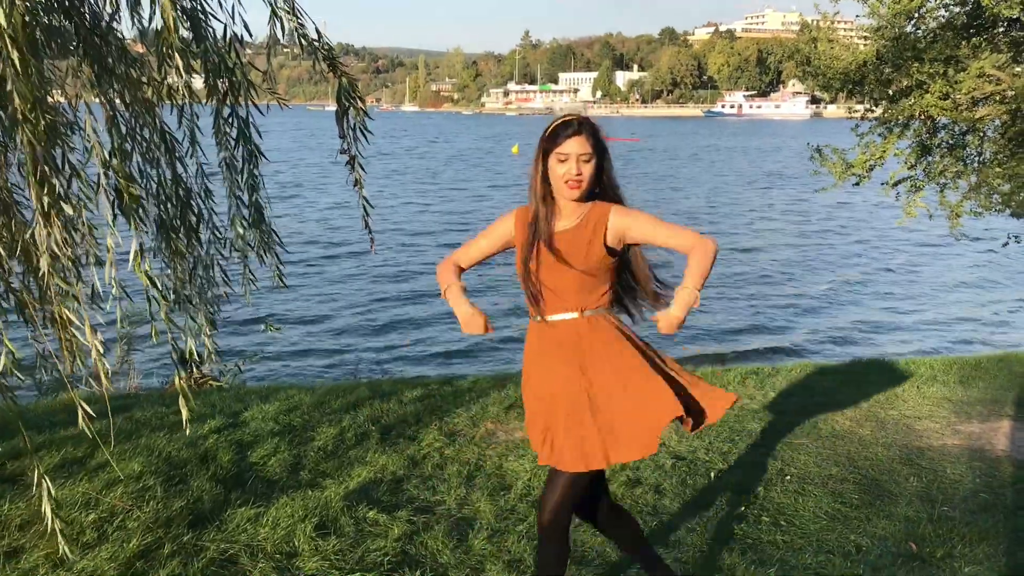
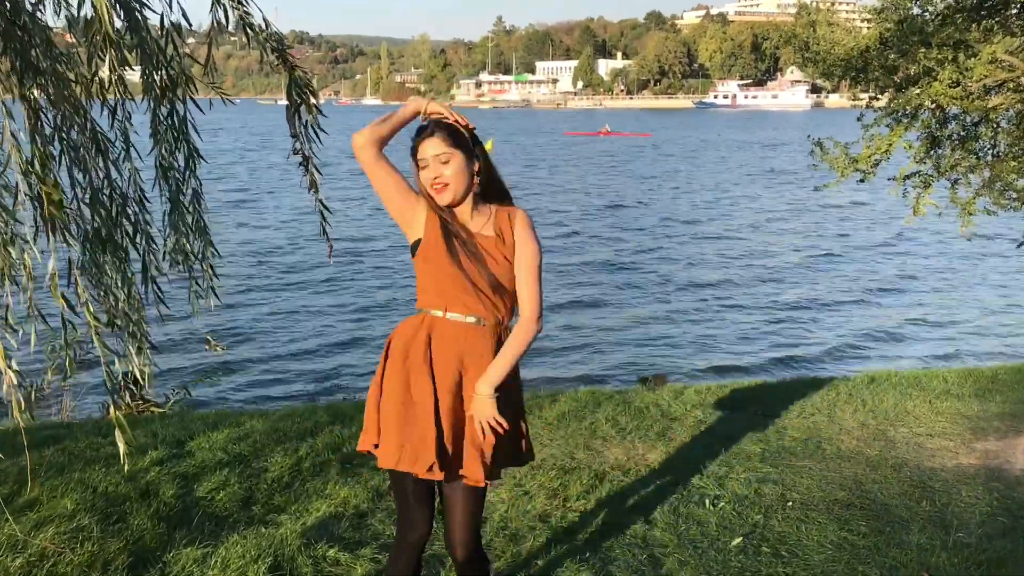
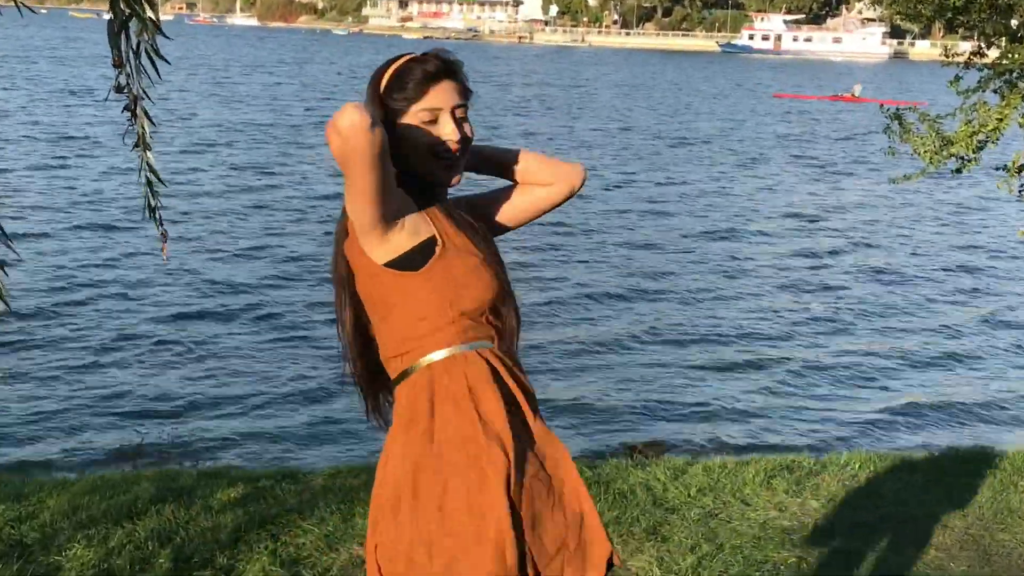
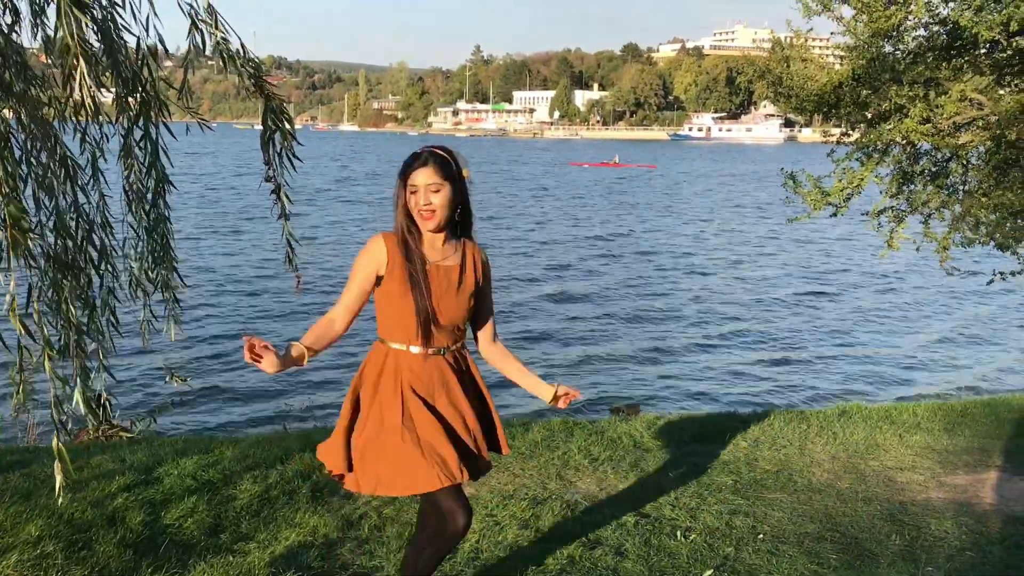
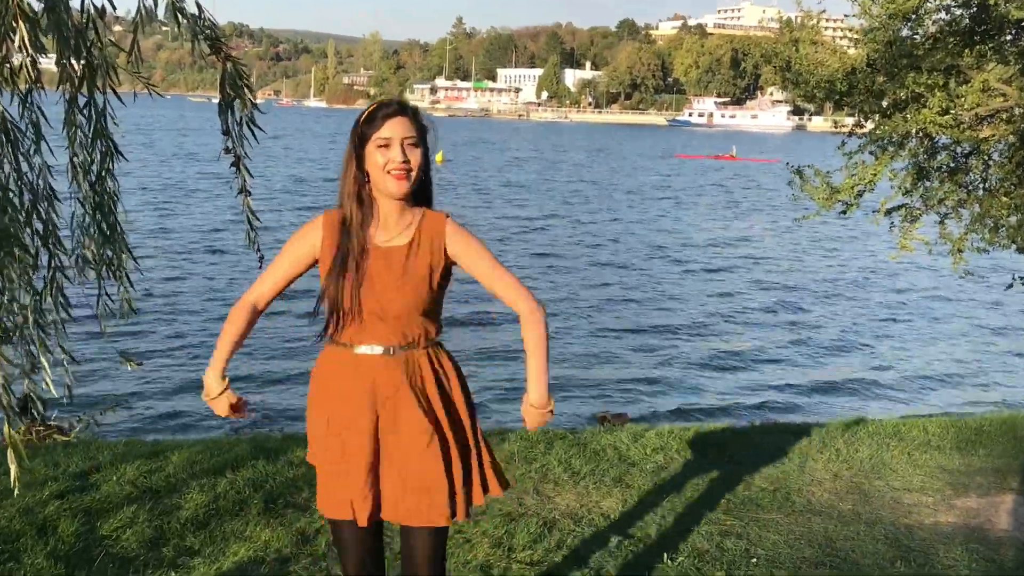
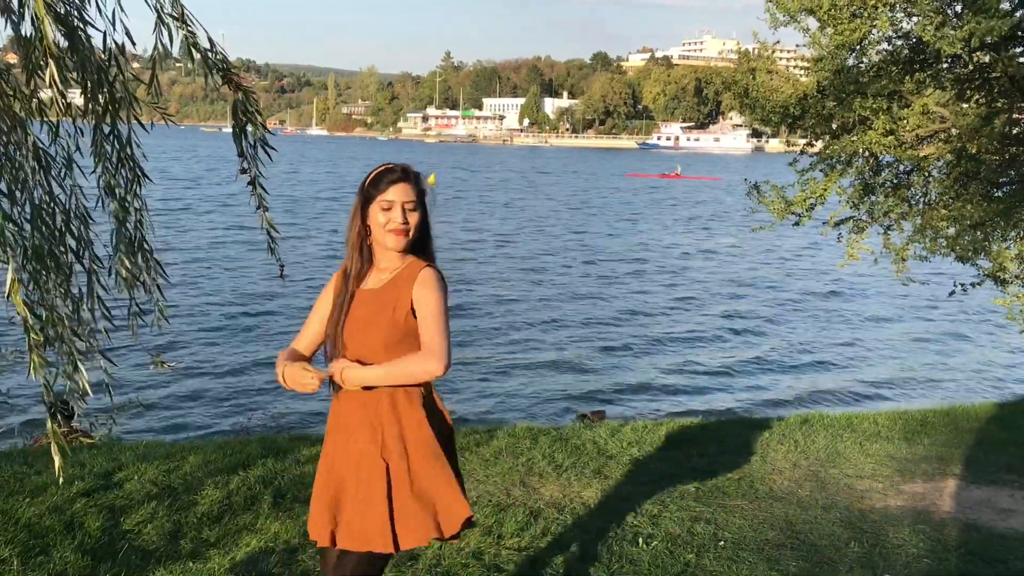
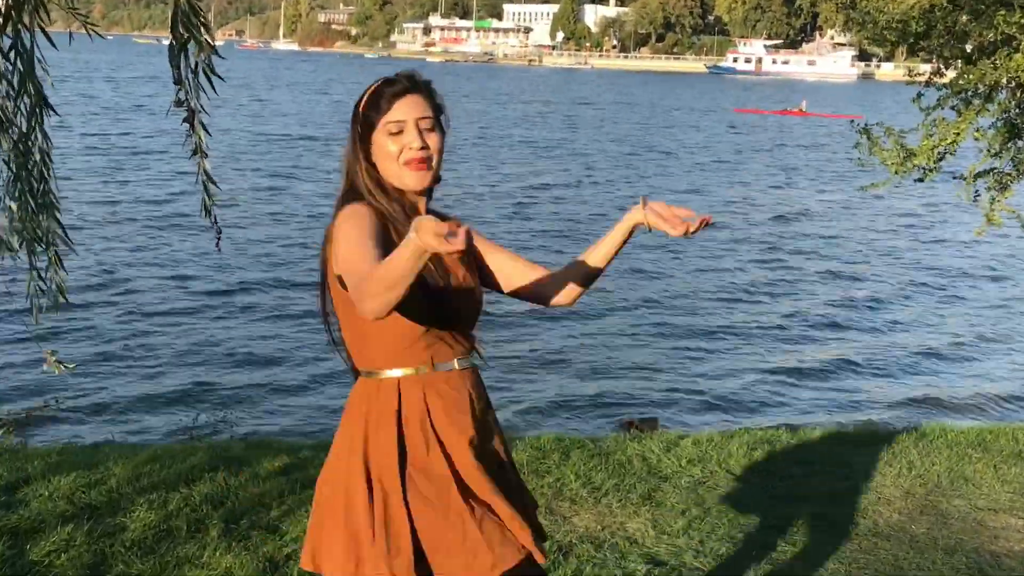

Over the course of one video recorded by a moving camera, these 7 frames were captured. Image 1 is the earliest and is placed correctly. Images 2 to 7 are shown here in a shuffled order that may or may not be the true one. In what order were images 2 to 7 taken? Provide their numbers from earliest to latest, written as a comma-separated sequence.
2, 4, 6, 5, 7, 3
